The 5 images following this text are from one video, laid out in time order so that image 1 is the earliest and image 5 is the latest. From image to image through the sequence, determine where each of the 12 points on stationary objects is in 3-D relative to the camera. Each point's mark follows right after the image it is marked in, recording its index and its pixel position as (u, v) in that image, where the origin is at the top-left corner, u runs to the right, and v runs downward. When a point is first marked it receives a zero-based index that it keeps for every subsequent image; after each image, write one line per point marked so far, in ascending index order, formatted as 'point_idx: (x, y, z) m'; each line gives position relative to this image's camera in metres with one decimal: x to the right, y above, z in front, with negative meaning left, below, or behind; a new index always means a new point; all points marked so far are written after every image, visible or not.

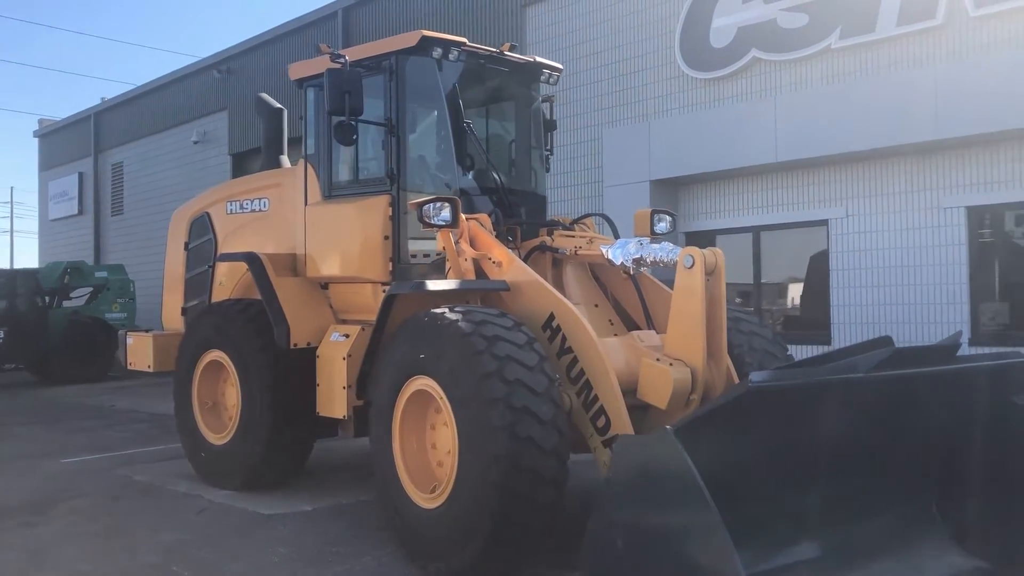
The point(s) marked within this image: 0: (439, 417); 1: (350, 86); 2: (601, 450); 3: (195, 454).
0: (-0.3, -0.6, +4.5) m
1: (-0.9, +1.1, +5.3) m
2: (+0.4, -0.7, +4.2) m
3: (-2.0, -1.1, +6.2) m
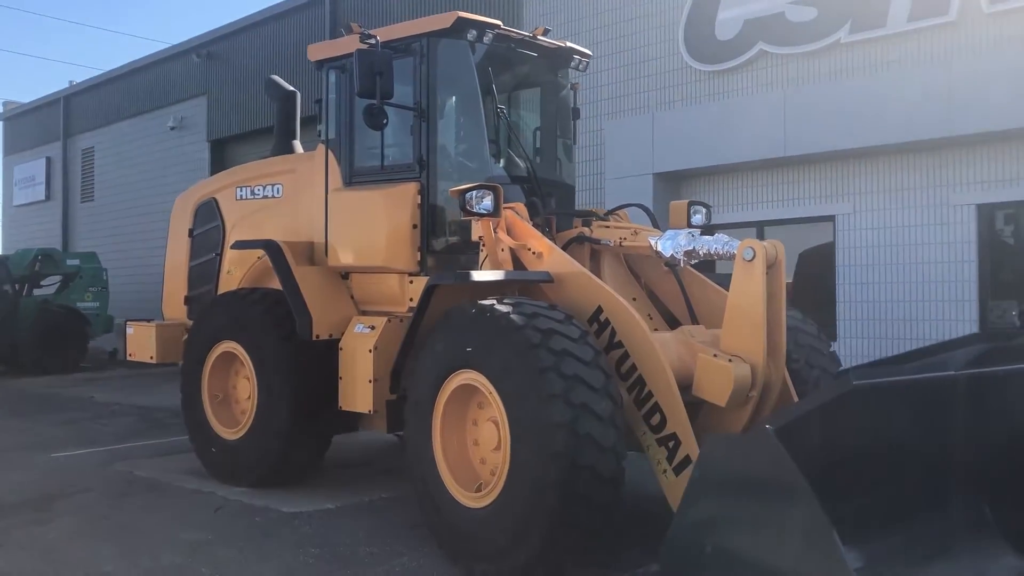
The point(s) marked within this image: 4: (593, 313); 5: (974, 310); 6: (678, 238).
0: (-0.1, -0.6, +4.3) m
1: (-0.7, +1.1, +5.1) m
2: (+0.6, -0.7, +4.1) m
3: (-1.9, -1.0, +5.9) m
4: (+0.4, -0.1, +4.4) m
5: (+3.9, -0.2, +8.2) m
6: (+0.8, +0.2, +4.5) m
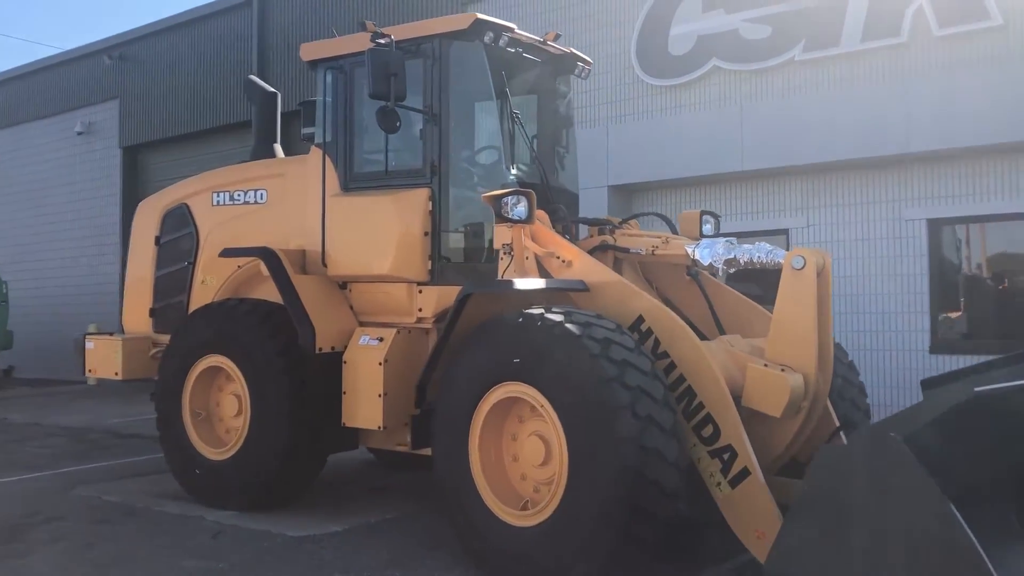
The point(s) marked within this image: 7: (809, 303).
0: (+0.1, -0.6, +4.2) m
1: (-0.6, +1.1, +4.9) m
2: (+0.8, -0.7, +4.0) m
3: (-1.8, -1.0, +5.6) m
4: (+0.5, -0.1, +4.3) m
5: (+3.6, -0.3, +8.5) m
6: (+0.9, +0.2, +4.4) m
7: (+1.2, -0.1, +4.0) m
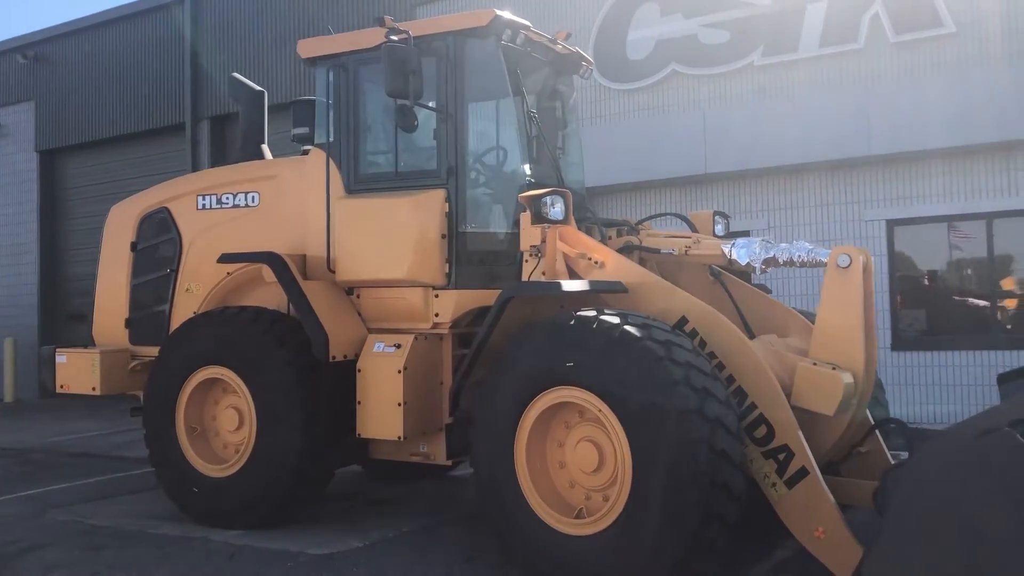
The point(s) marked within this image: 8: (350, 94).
0: (+0.3, -0.6, +4.0) m
1: (-0.5, +1.1, +4.7) m
2: (+1.0, -0.7, +4.0) m
3: (-1.8, -1.1, +5.3) m
4: (+0.7, -0.2, +4.3) m
5: (+3.3, -0.3, +8.8) m
6: (+1.1, +0.2, +4.4) m
7: (+1.4, -0.1, +4.0) m
8: (-0.9, +1.1, +5.3) m
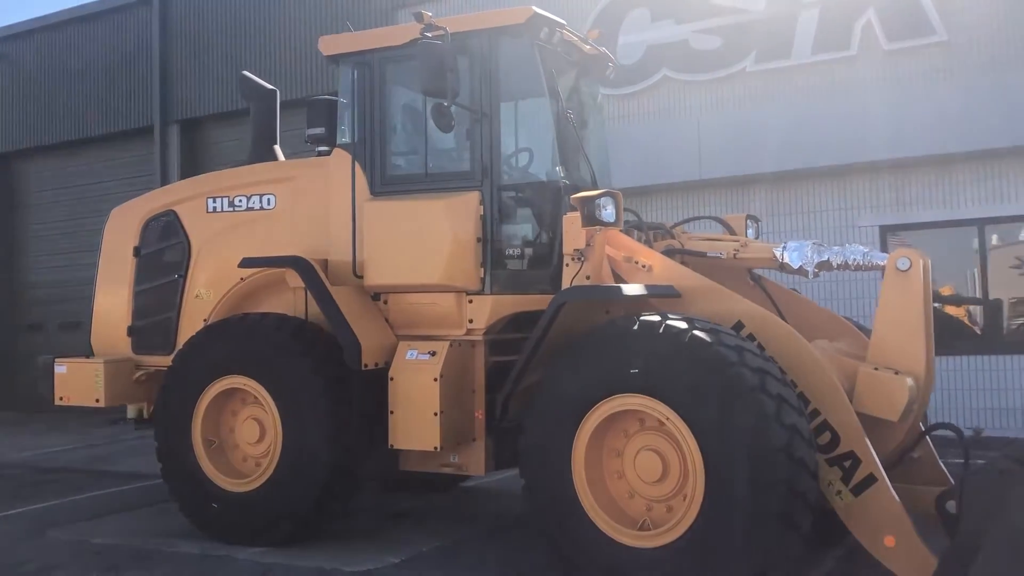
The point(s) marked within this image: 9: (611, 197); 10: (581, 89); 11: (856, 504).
0: (+0.5, -0.6, +3.9) m
1: (-0.3, +1.0, +4.6) m
2: (+1.3, -0.7, +3.9) m
3: (-1.6, -1.1, +5.0) m
4: (+0.9, -0.2, +4.2) m
5: (+3.3, -0.3, +8.8) m
6: (+1.3, +0.2, +4.3) m
7: (+1.6, -0.1, +4.0) m
8: (-0.7, +1.0, +5.1) m
9: (+0.4, +0.4, +4.3) m
10: (+0.4, +1.1, +5.6) m
11: (+1.3, -0.8, +3.8) m
